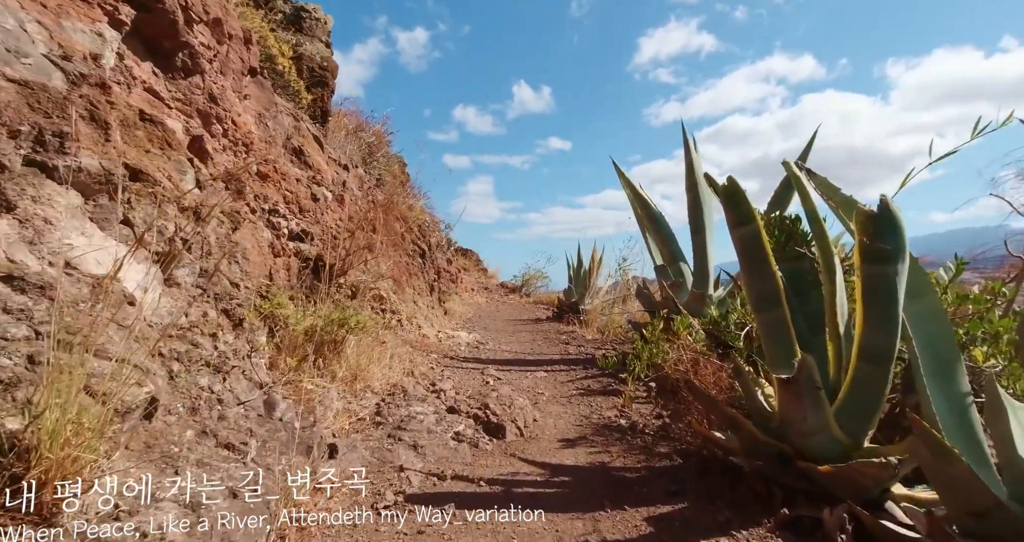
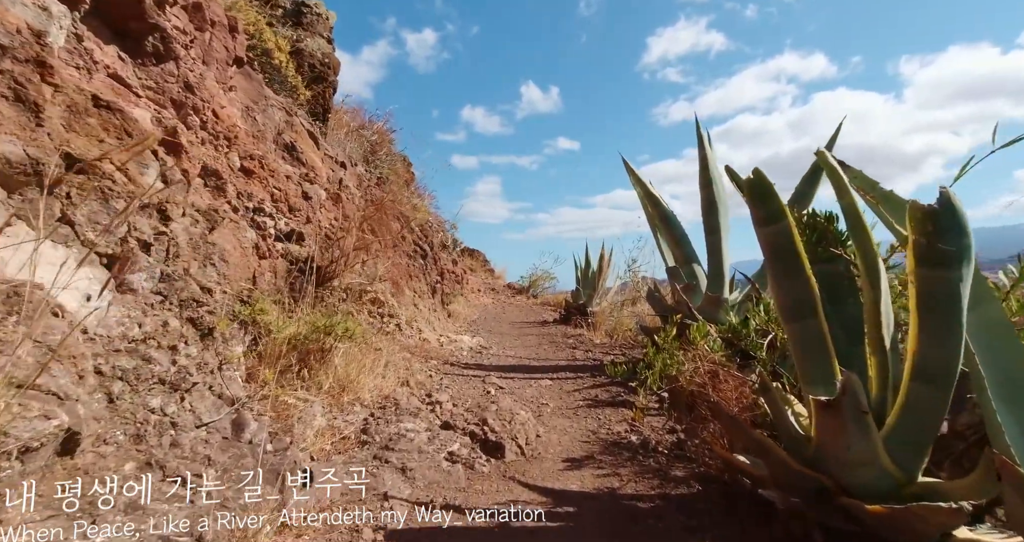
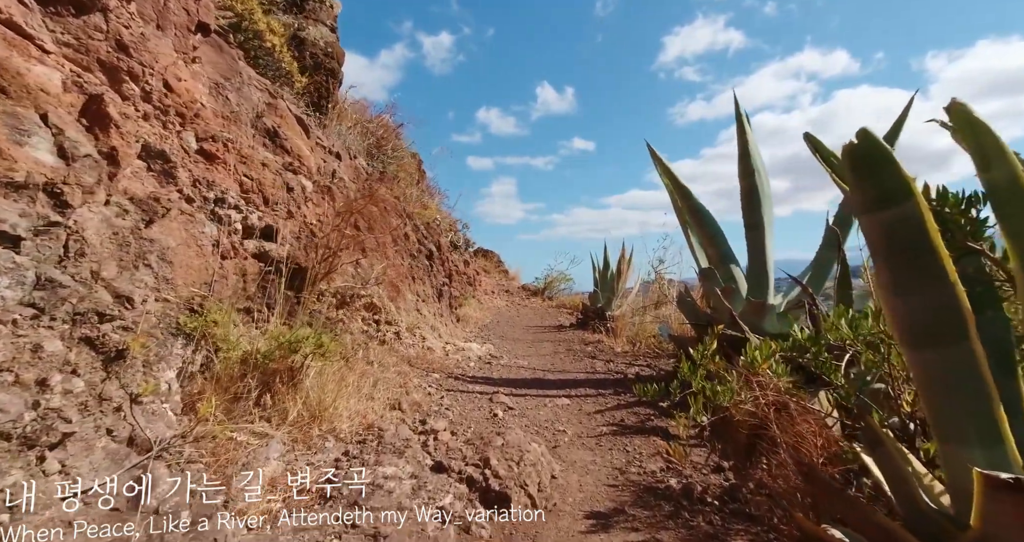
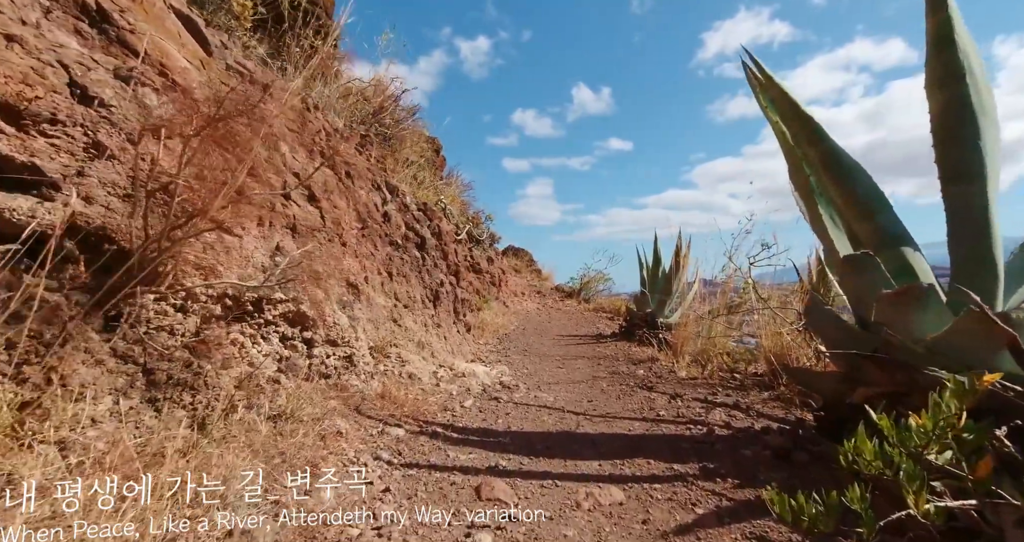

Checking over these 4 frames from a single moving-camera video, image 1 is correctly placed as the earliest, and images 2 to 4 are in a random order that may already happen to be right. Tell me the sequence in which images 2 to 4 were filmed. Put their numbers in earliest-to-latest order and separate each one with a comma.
2, 3, 4
